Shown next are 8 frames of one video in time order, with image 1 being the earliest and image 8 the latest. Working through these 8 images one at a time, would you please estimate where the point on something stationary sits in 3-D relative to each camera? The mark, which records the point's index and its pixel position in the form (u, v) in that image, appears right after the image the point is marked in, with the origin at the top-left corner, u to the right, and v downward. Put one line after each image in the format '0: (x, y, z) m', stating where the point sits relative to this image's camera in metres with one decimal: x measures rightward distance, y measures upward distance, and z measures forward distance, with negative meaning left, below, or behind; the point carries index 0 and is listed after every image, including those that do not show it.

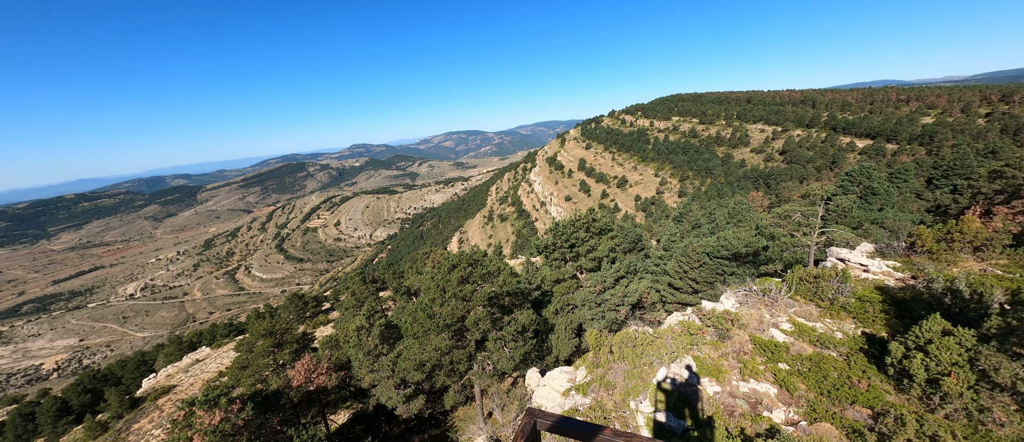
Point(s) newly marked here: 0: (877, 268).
0: (+19.0, -2.5, +18.9) m
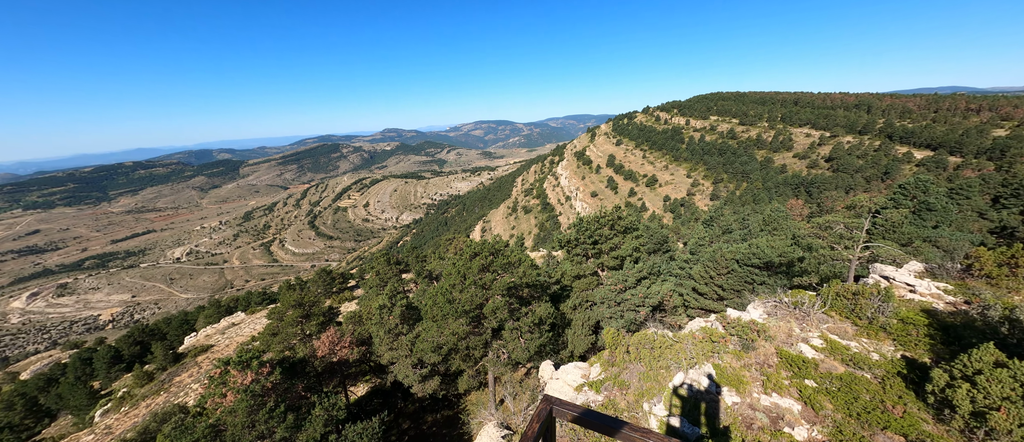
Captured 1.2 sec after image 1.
0: (+20.0, -3.4, +17.6) m
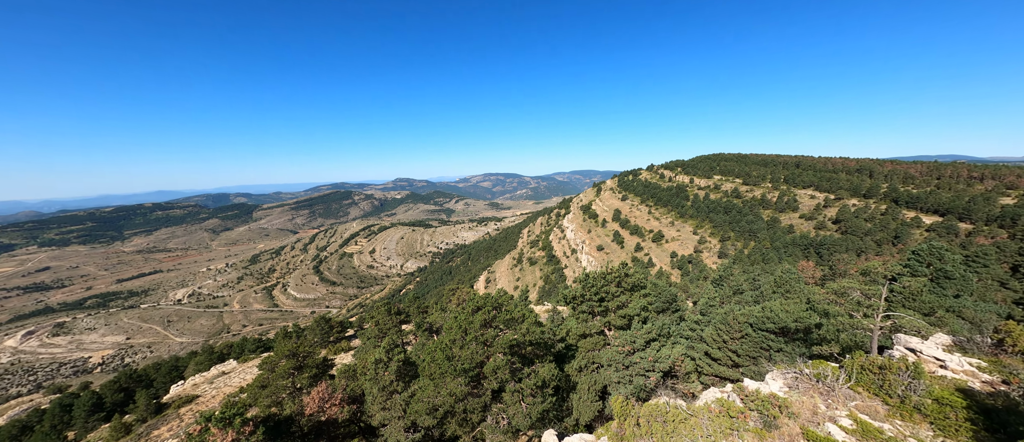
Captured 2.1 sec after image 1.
0: (+20.1, -6.5, +16.4) m
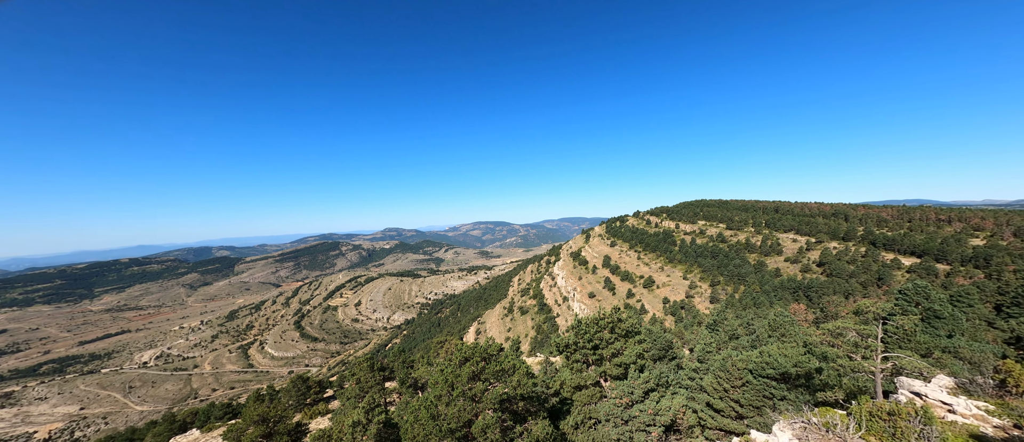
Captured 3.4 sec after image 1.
0: (+19.7, -8.2, +15.9) m
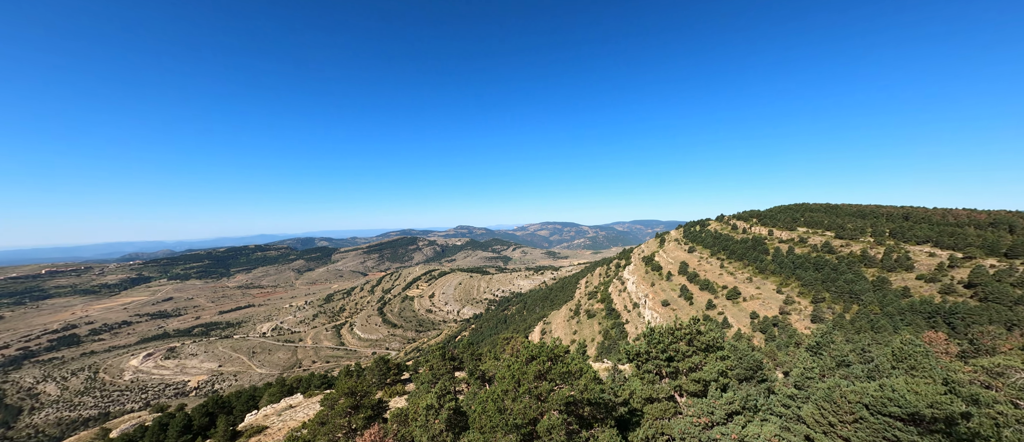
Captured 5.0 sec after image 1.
0: (+22.3, -8.8, +11.6) m
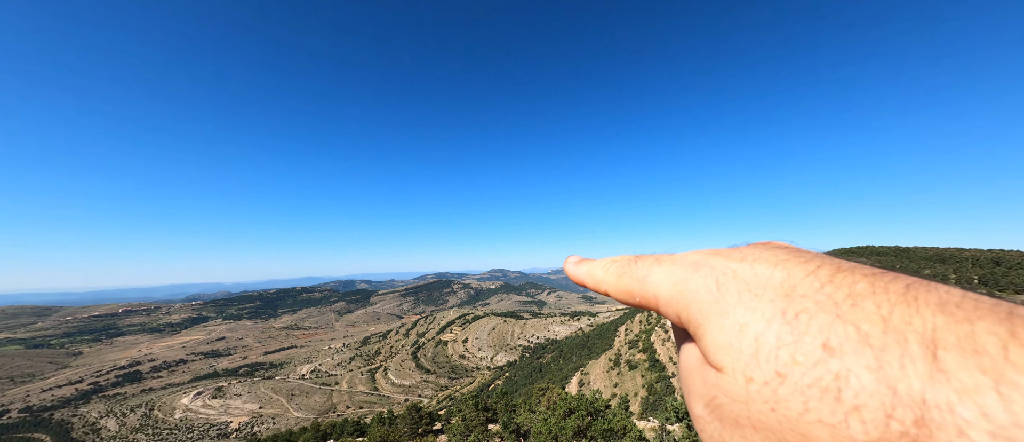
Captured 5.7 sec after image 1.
0: (+22.5, -9.8, +7.5) m
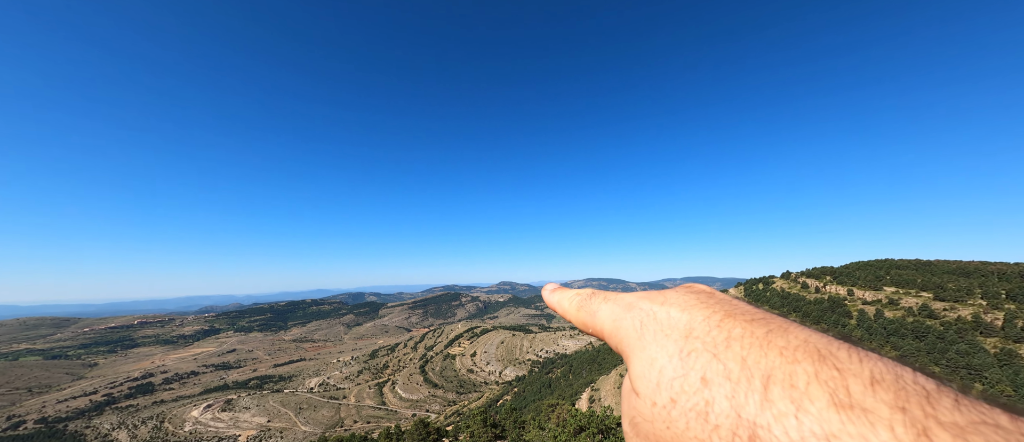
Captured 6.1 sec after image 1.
0: (+22.5, -9.9, +6.1) m
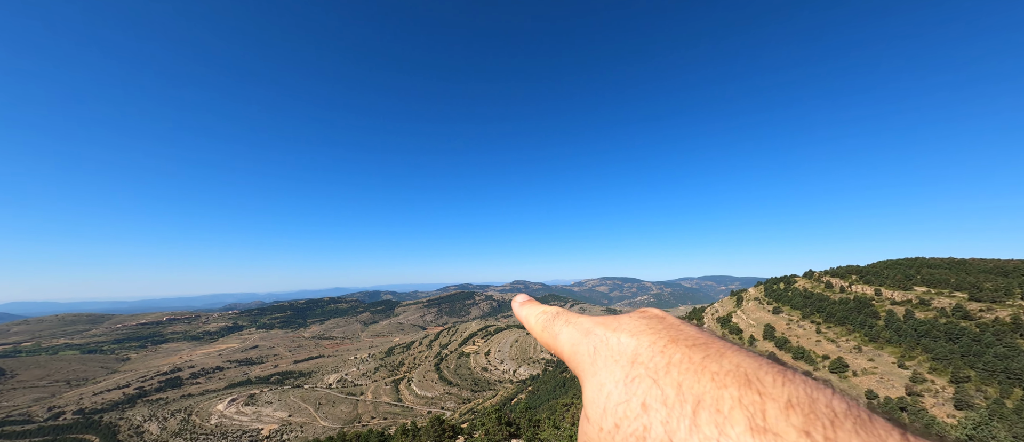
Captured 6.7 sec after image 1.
0: (+22.6, -9.7, +4.9) m
